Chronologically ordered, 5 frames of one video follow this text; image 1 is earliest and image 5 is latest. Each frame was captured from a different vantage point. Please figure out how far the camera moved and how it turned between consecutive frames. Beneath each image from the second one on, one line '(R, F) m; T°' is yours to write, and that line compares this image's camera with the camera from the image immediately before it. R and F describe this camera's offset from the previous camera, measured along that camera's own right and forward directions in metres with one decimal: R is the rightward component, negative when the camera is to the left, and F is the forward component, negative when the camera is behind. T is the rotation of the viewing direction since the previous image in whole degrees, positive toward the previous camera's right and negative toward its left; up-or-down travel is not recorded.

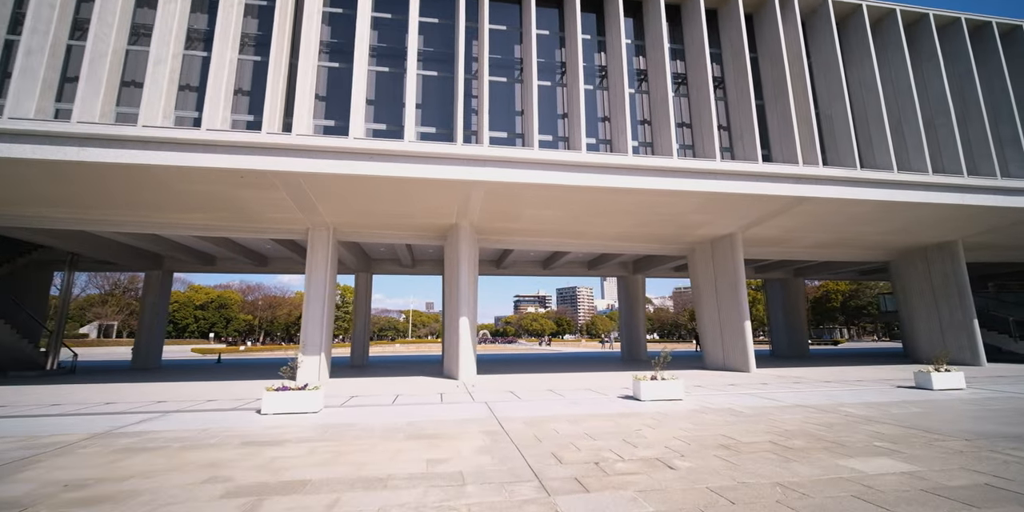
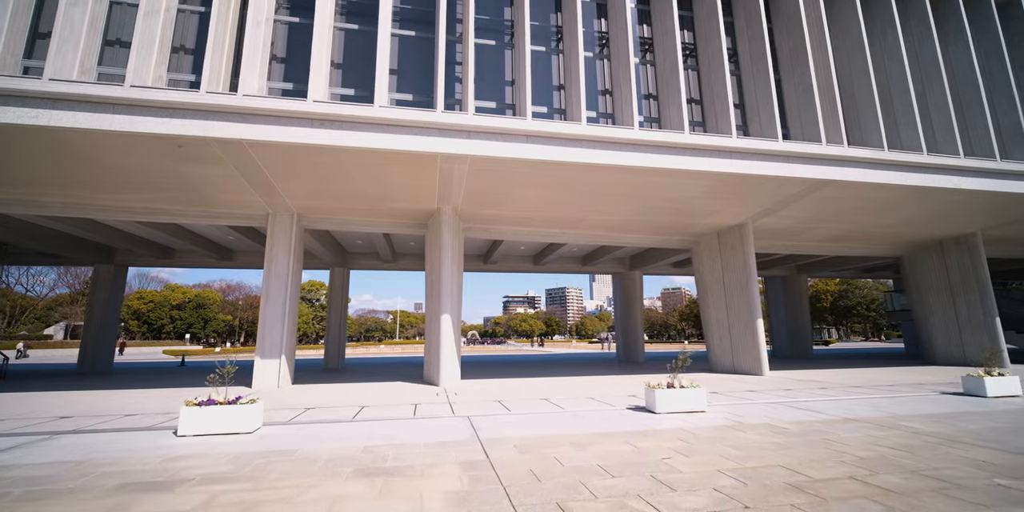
(0.0, +1.8) m; +1°
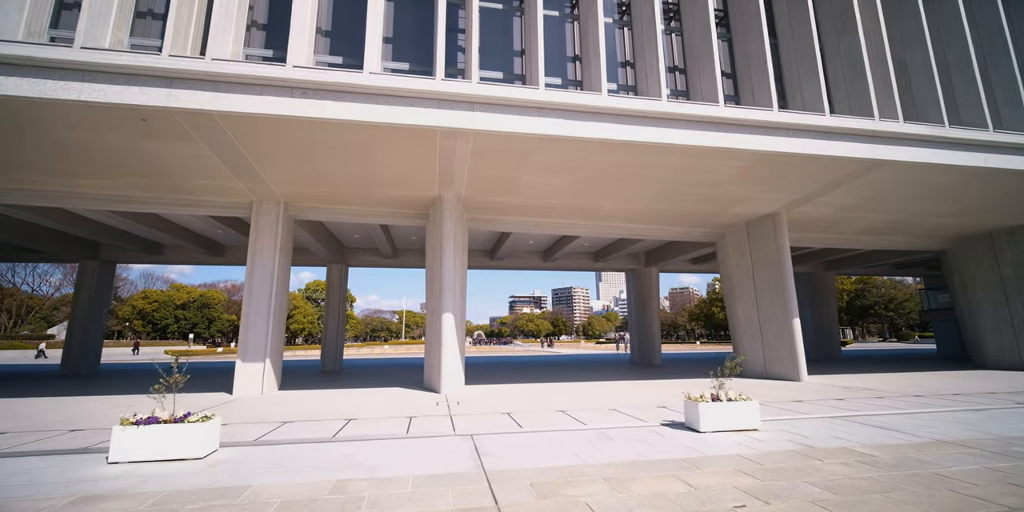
(-0.1, +1.4) m; -1°
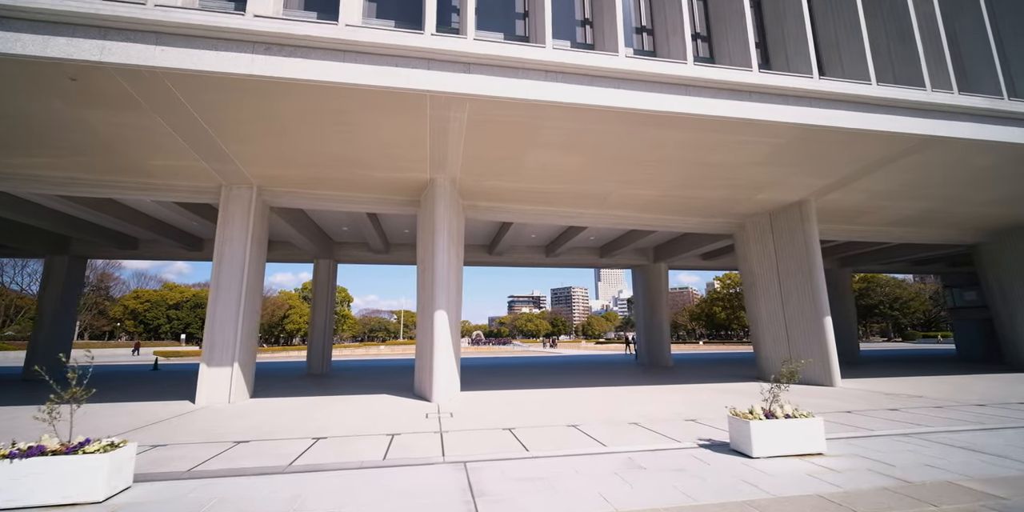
(-0.1, +1.4) m; 0°
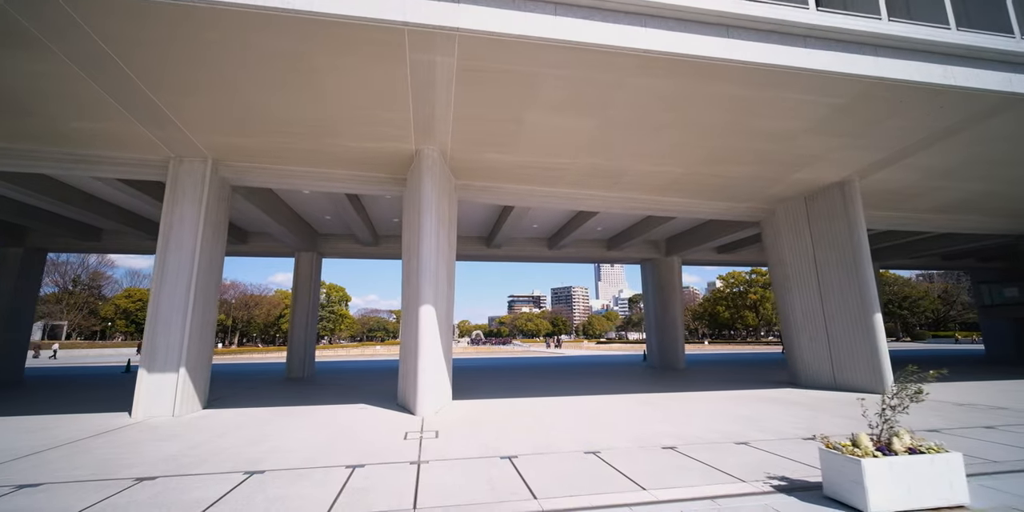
(0.0, +1.7) m; 0°
